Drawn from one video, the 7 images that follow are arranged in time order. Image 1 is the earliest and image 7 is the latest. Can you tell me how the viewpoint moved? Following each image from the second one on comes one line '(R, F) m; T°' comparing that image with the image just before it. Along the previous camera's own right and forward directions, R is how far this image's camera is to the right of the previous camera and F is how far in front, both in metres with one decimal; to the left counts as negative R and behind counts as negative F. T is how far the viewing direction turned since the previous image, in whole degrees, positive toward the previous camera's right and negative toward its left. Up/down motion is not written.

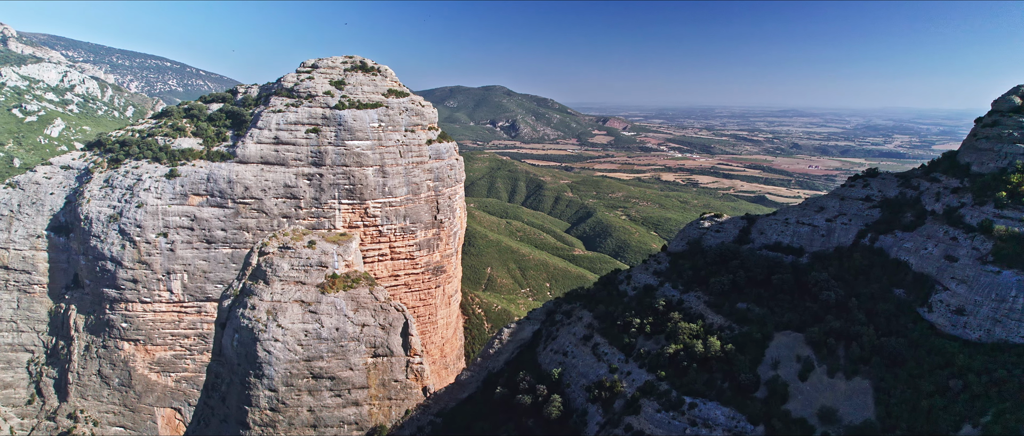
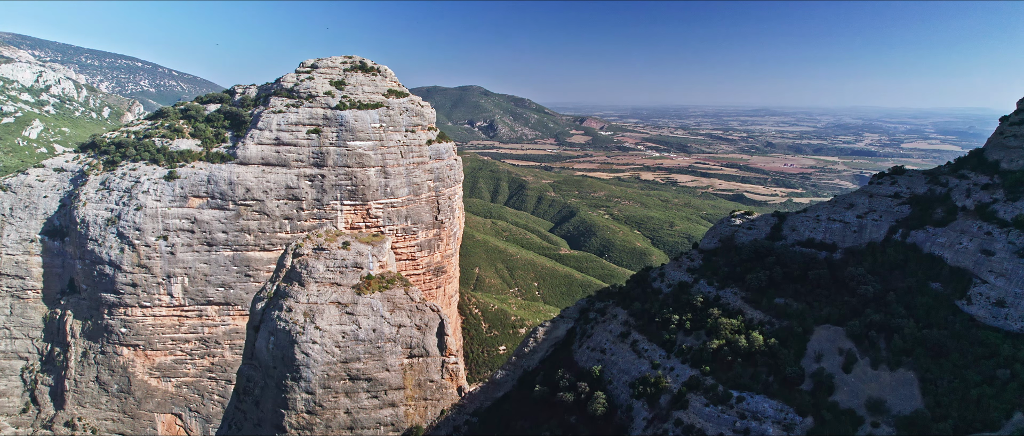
(-0.7, 0.0) m; +2°
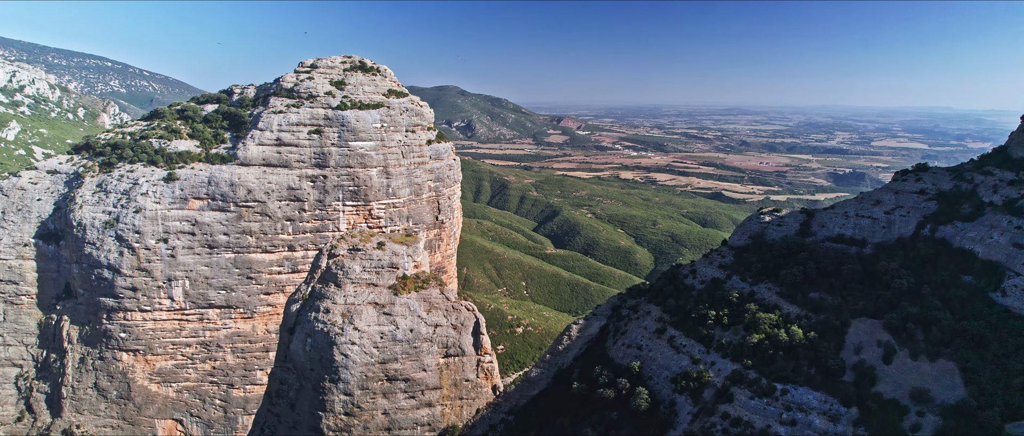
(-0.7, 0.0) m; +2°
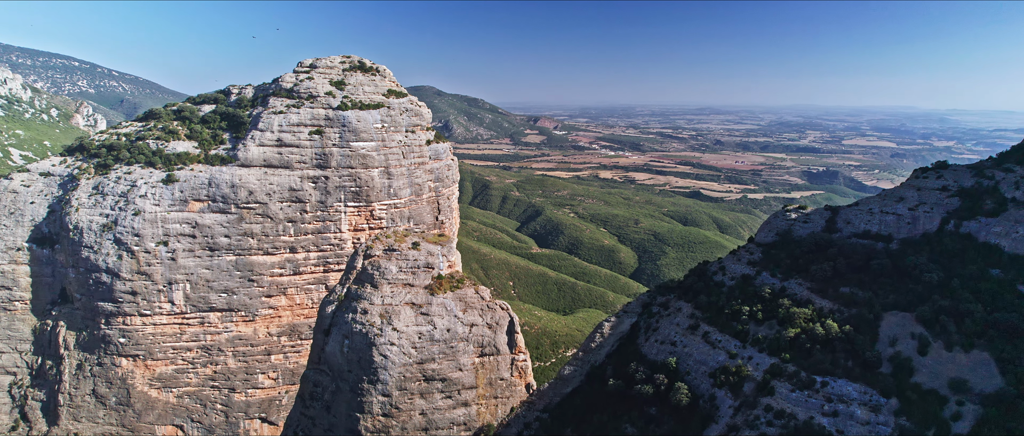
(-0.7, 0.0) m; +2°
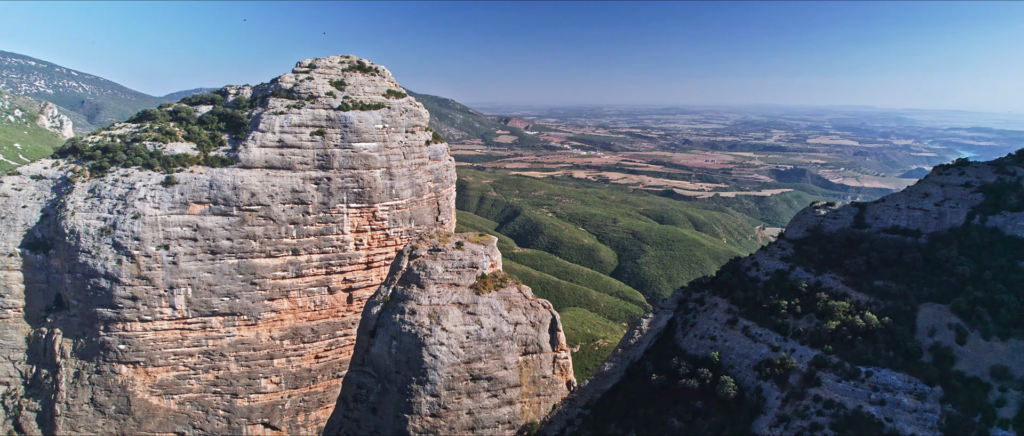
(-0.8, 0.0) m; +2°
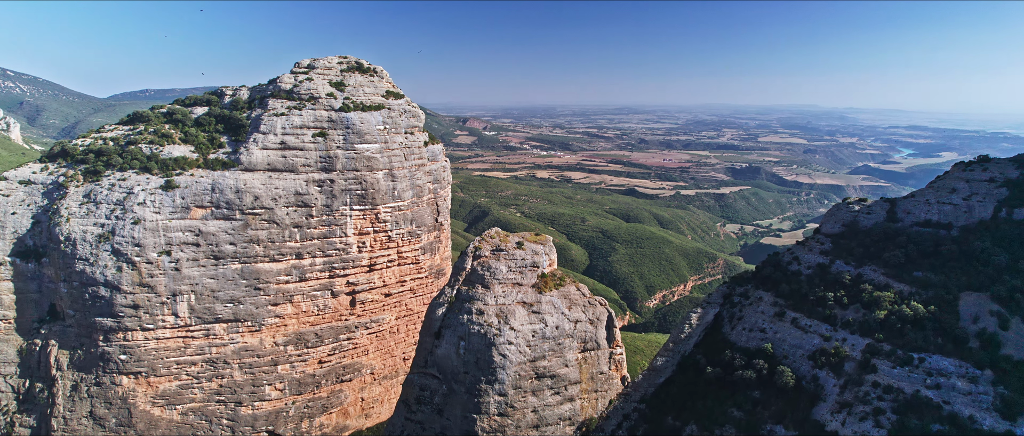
(-1.2, -0.1) m; +3°
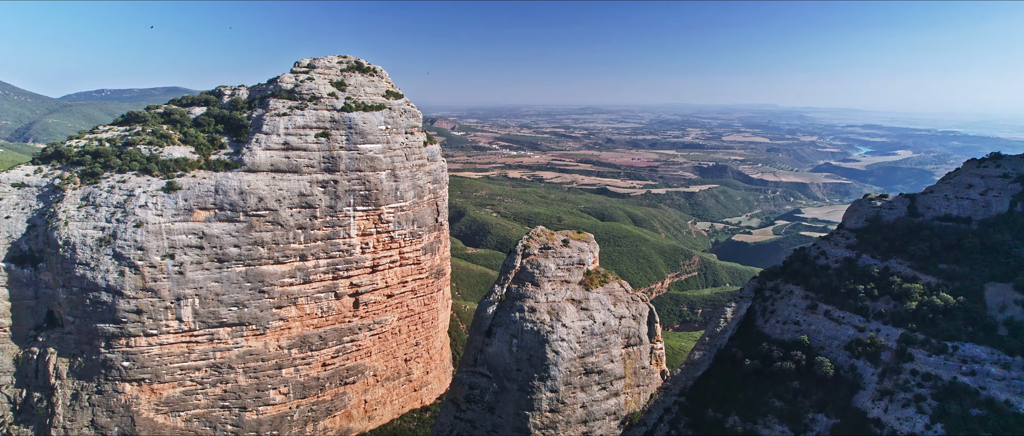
(-0.9, -0.1) m; +2°
